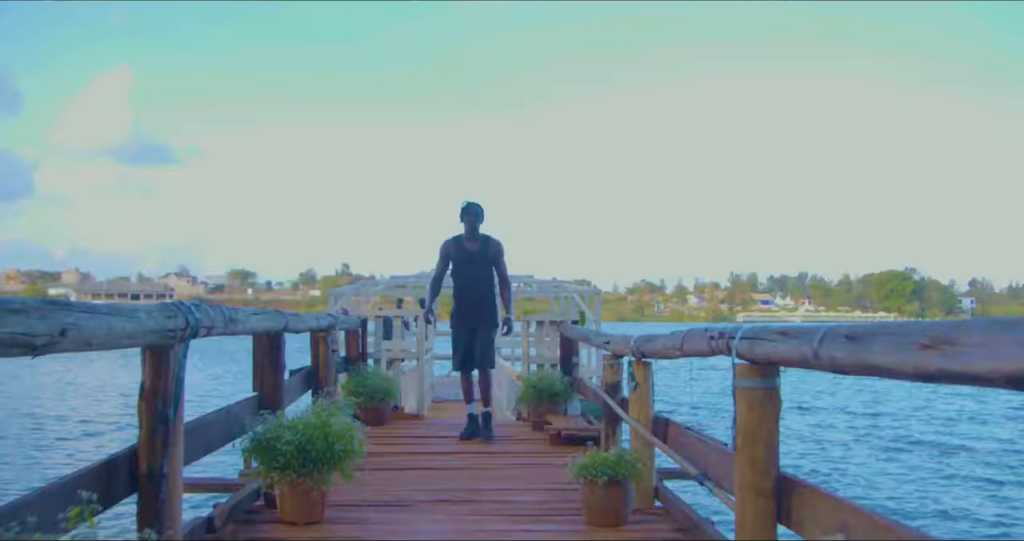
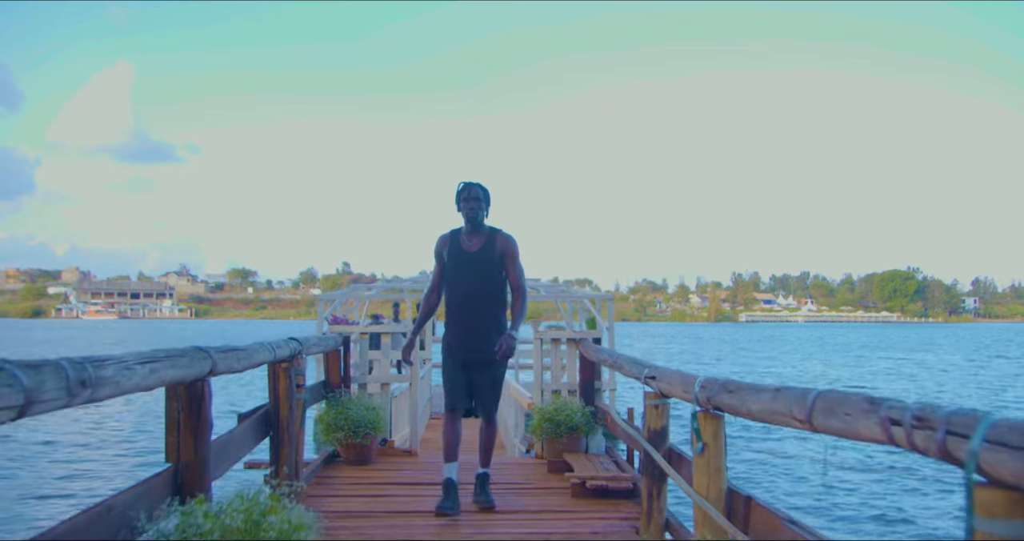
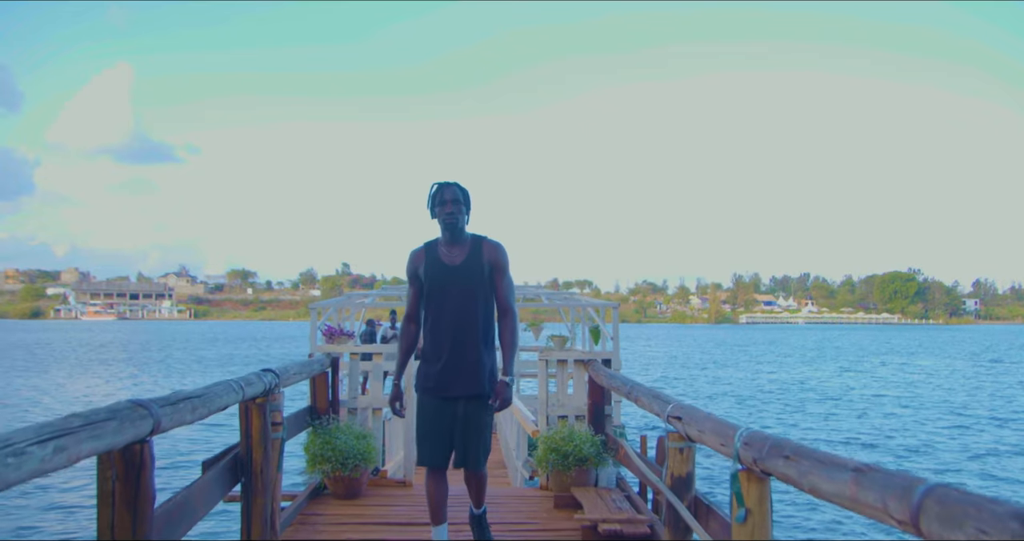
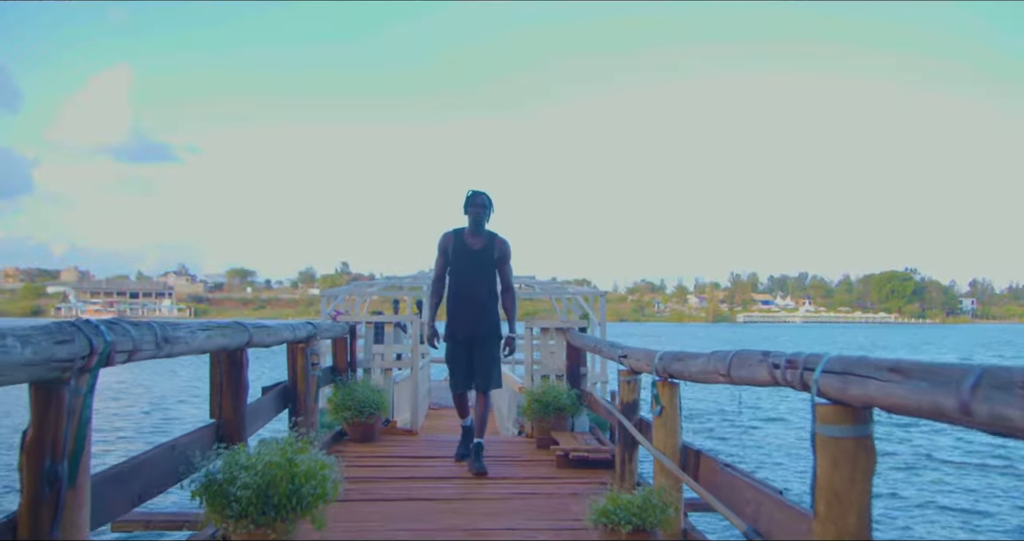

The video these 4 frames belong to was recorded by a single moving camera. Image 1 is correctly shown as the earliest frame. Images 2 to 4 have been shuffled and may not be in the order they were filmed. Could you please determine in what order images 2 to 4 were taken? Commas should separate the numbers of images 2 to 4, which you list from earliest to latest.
4, 2, 3
